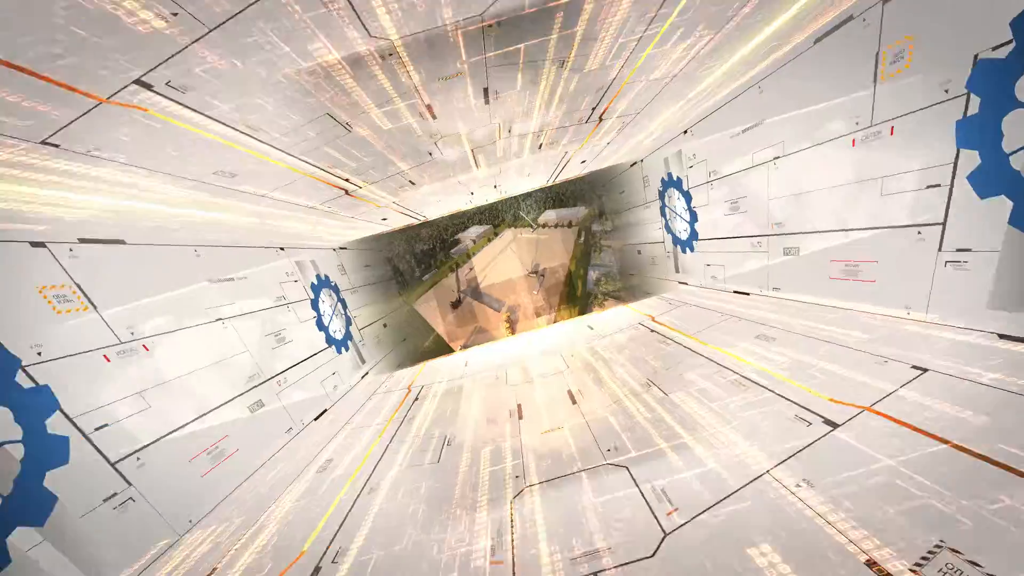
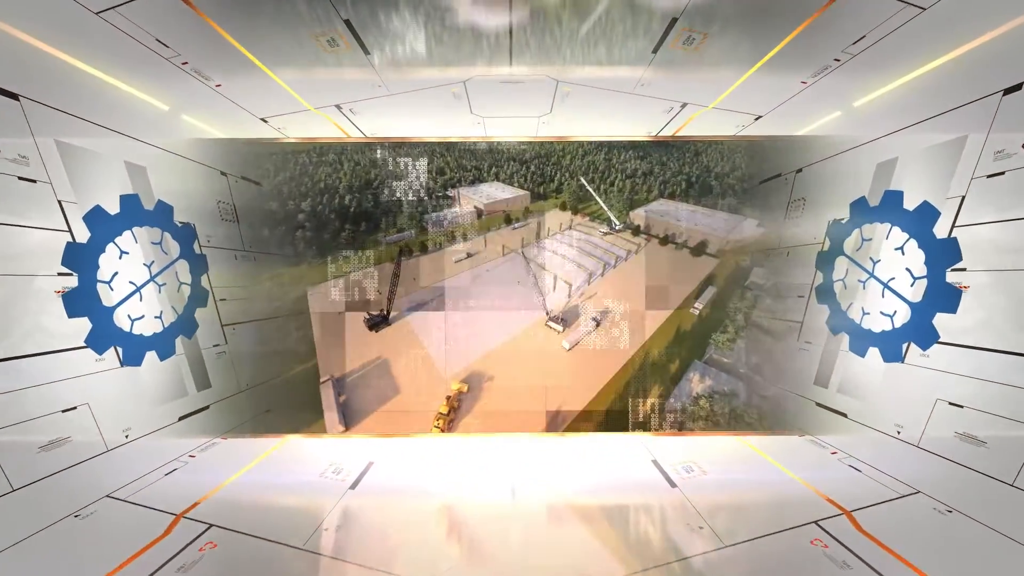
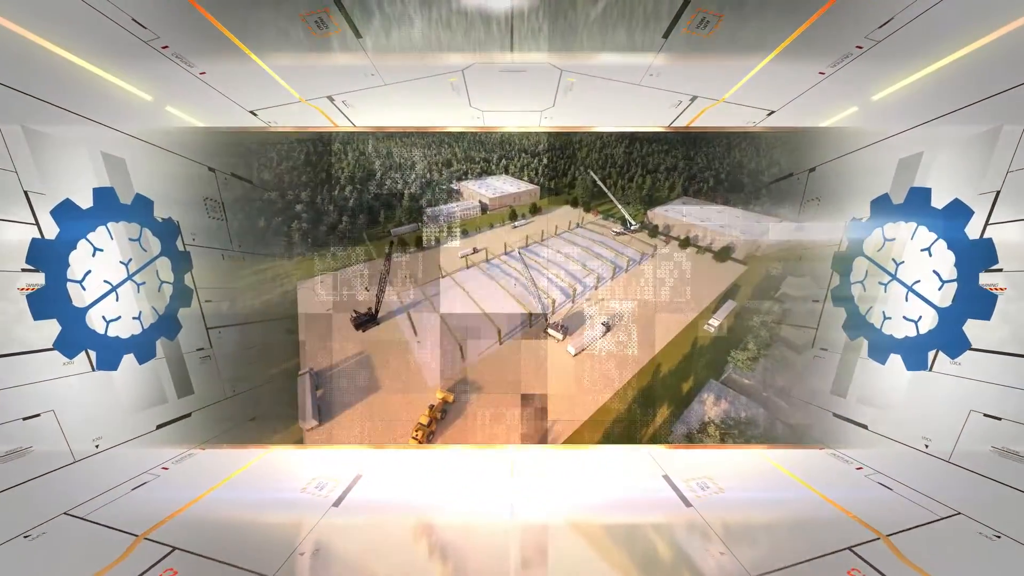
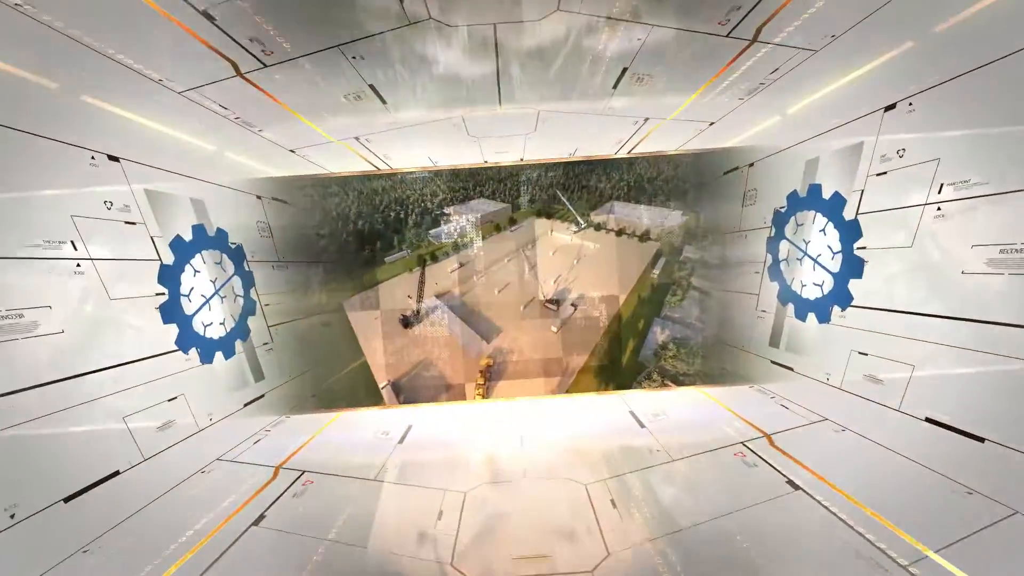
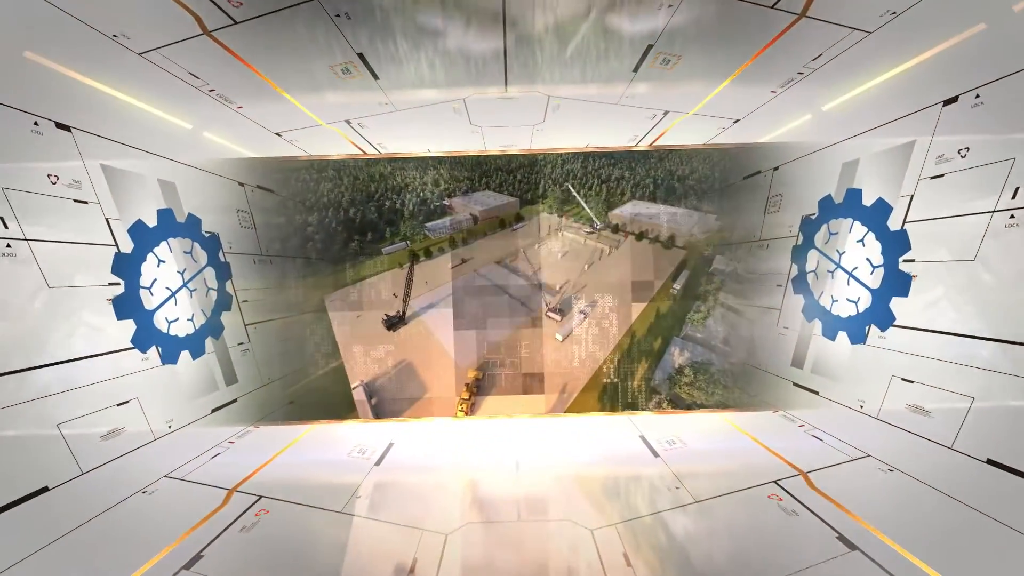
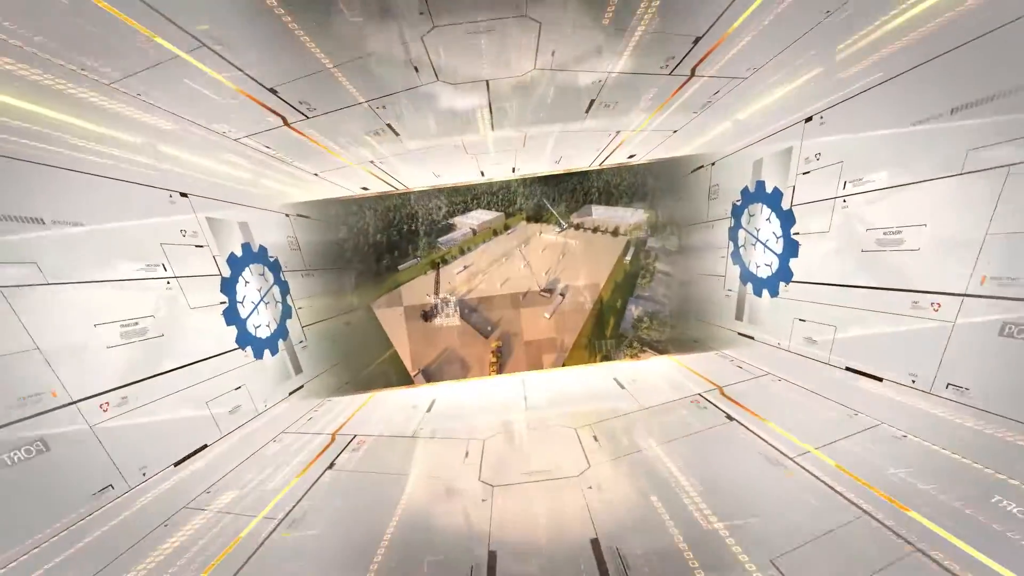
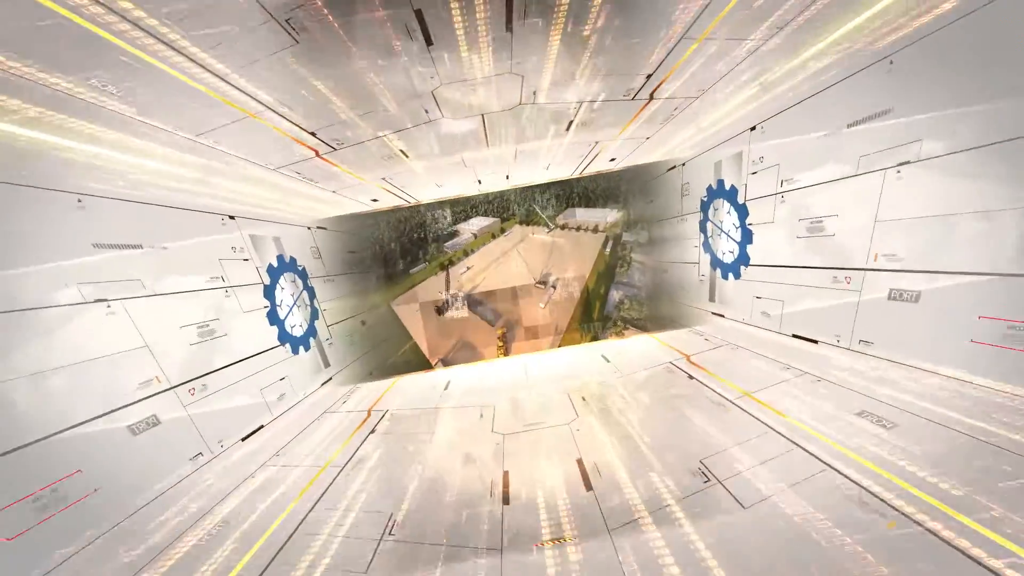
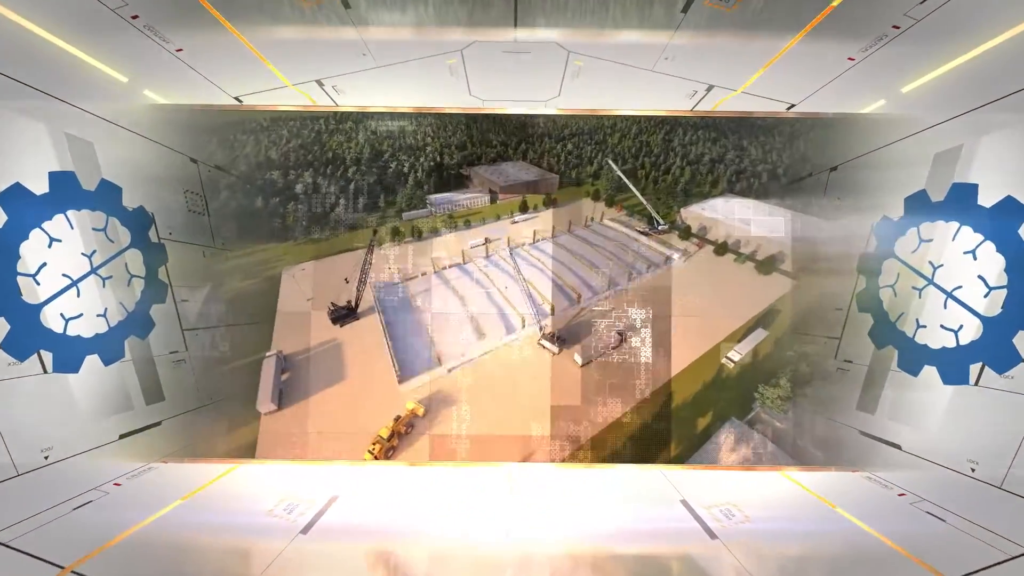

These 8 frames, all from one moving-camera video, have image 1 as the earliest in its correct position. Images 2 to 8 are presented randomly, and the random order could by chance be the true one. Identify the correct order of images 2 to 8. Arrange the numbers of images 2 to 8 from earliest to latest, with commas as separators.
7, 6, 4, 5, 2, 3, 8
